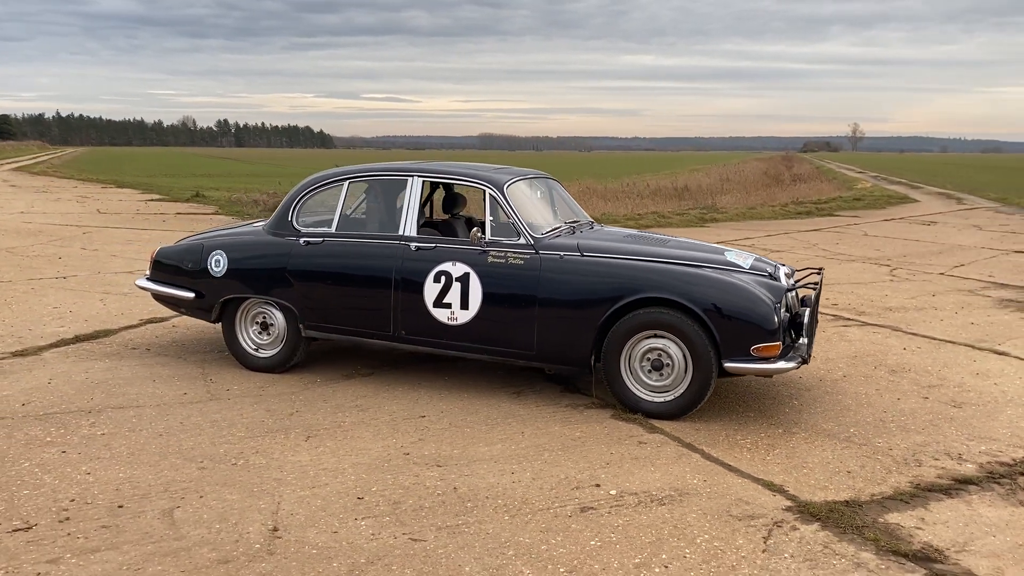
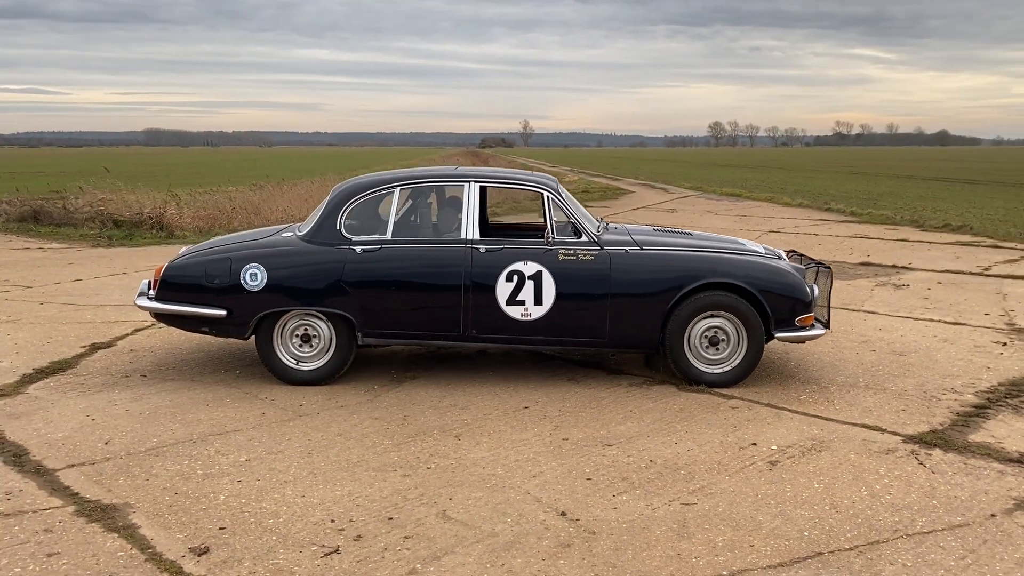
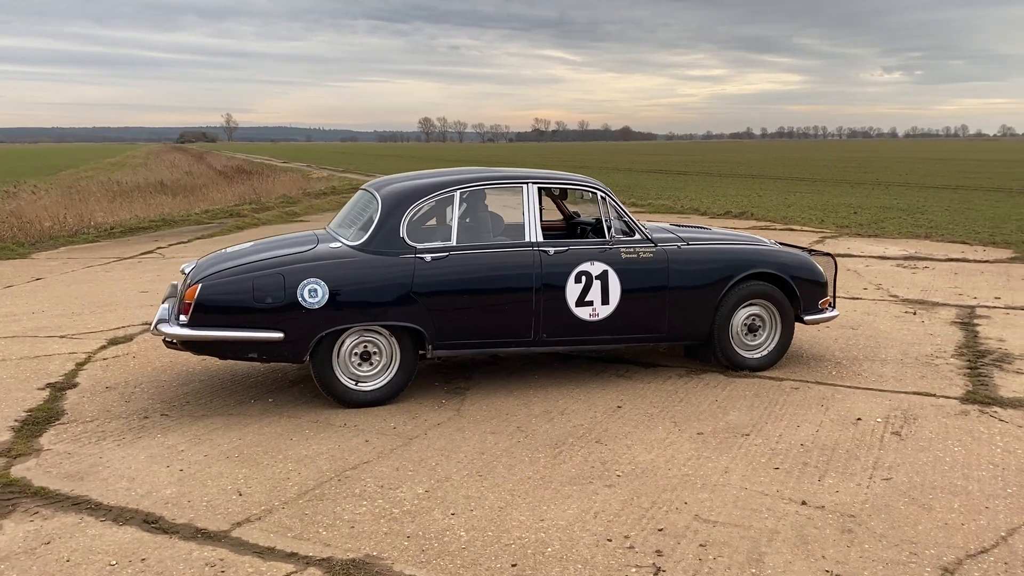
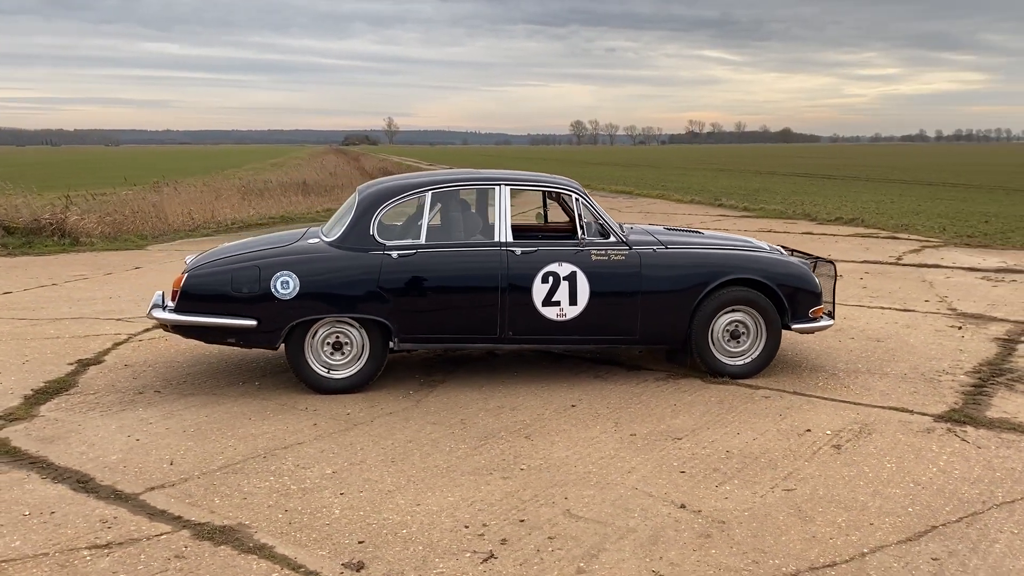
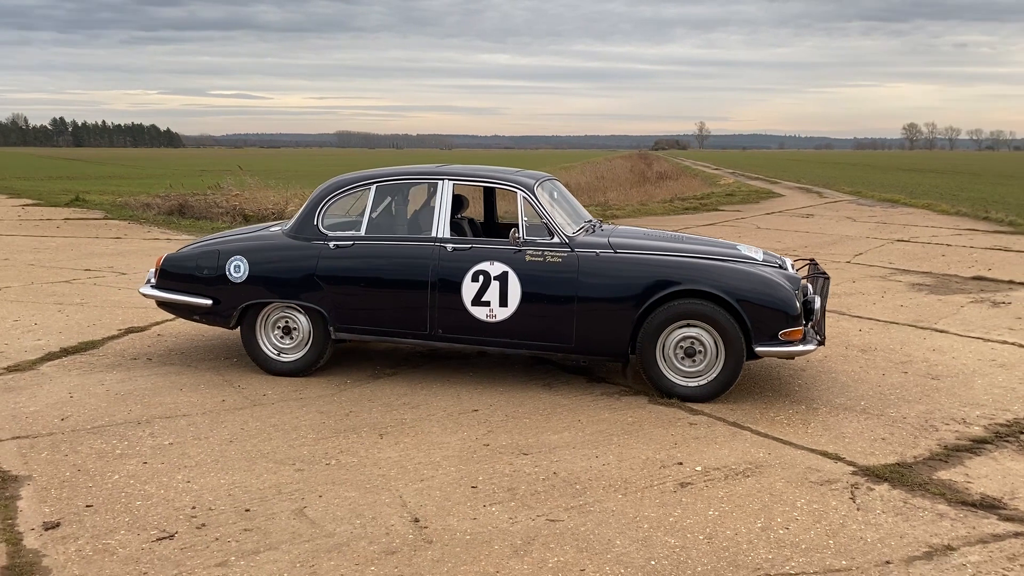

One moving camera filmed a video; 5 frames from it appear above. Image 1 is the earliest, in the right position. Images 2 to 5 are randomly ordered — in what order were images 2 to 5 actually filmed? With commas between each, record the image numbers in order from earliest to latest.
5, 2, 4, 3
